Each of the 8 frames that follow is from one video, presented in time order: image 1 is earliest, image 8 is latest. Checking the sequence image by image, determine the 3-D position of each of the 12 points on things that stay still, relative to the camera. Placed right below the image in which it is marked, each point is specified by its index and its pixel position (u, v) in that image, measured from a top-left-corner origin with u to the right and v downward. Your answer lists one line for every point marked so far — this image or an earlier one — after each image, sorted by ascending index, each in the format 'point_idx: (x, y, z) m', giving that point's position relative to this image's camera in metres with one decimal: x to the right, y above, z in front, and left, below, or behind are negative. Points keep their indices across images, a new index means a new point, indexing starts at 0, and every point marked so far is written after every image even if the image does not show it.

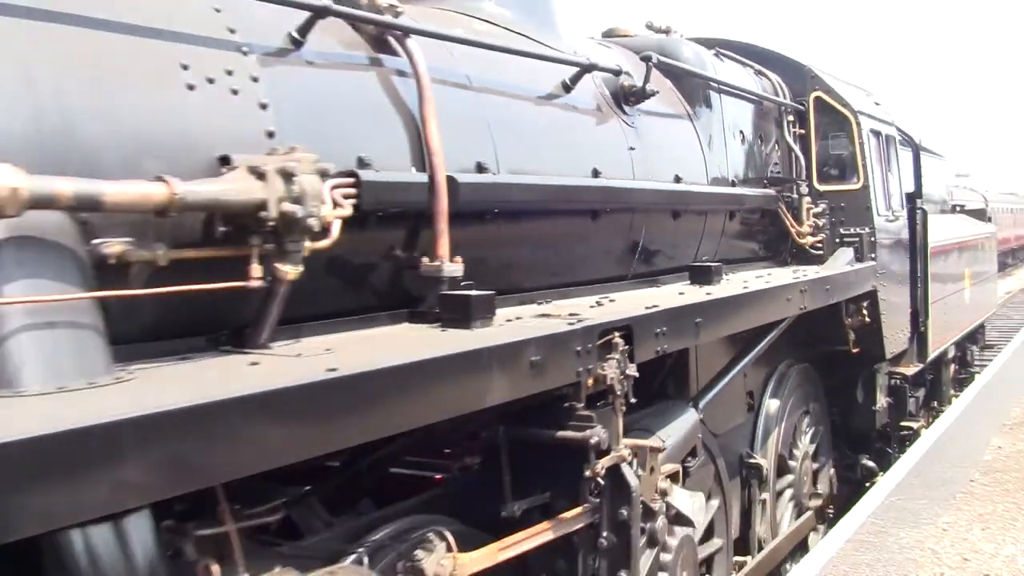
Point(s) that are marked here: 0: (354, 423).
0: (-0.3, -0.3, +2.1) m
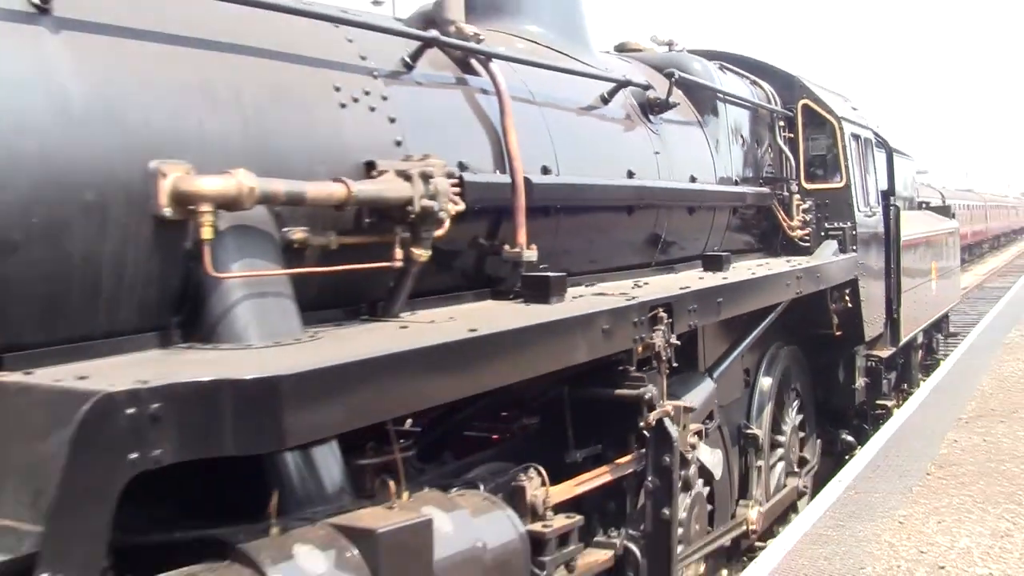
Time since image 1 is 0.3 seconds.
0: (-0.1, -0.2, +2.6) m
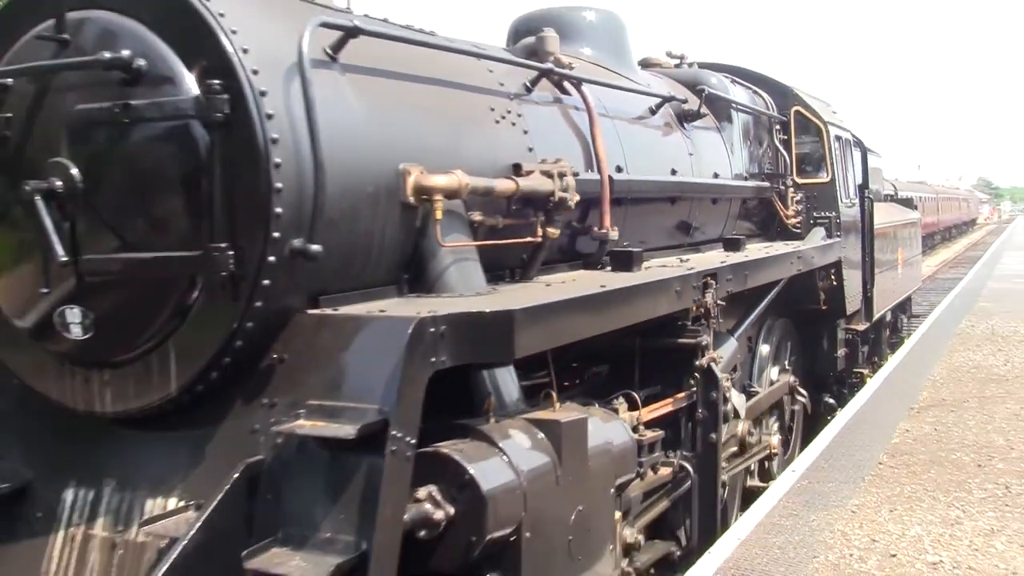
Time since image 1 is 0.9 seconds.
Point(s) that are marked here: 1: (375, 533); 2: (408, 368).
0: (+0.3, -0.1, +3.5) m
1: (-0.4, -0.6, +2.5) m
2: (-0.3, -0.2, +2.6) m
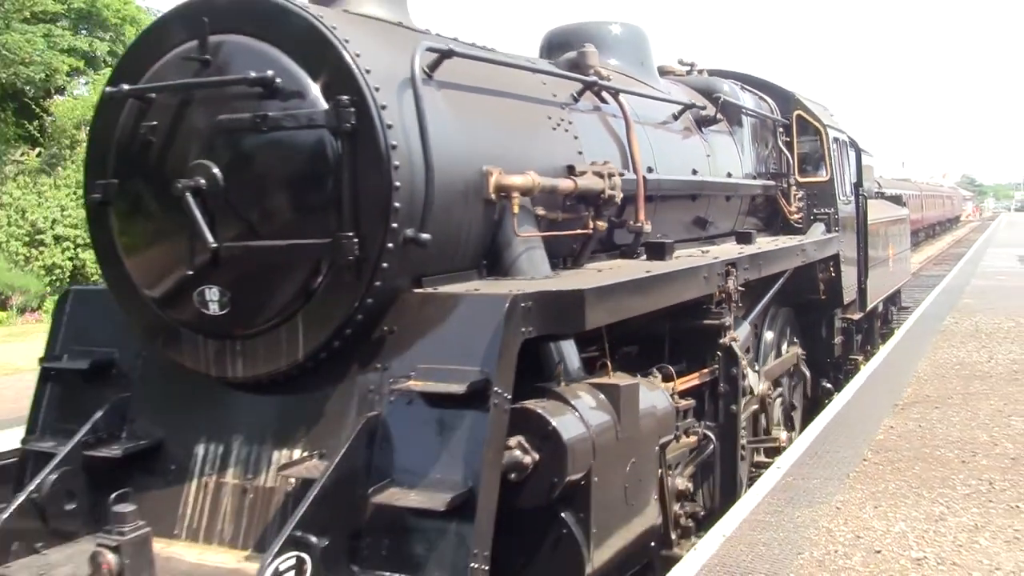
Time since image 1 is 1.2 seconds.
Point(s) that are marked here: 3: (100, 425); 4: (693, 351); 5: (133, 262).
0: (+0.6, 0.0, +4.0) m
1: (-0.1, -0.6, +3.0) m
2: (0.0, -0.1, +3.1) m
3: (-1.5, -0.5, +3.6) m
4: (+1.0, -0.3, +5.1) m
5: (-1.4, +0.1, +3.5) m
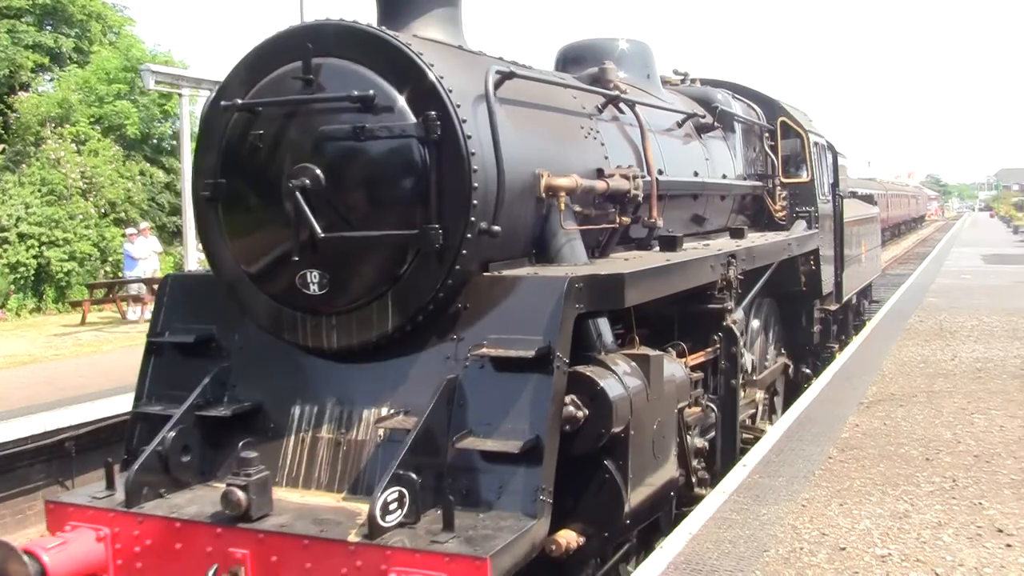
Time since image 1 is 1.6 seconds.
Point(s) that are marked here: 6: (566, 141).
0: (+0.8, 0.0, +4.7) m
1: (+0.1, -0.5, +3.6) m
2: (+0.2, -0.1, +3.7) m
3: (-1.3, -0.4, +4.2) m
4: (+1.1, -0.3, +5.8) m
5: (-1.2, +0.2, +4.1) m
6: (+0.2, +0.7, +4.5) m
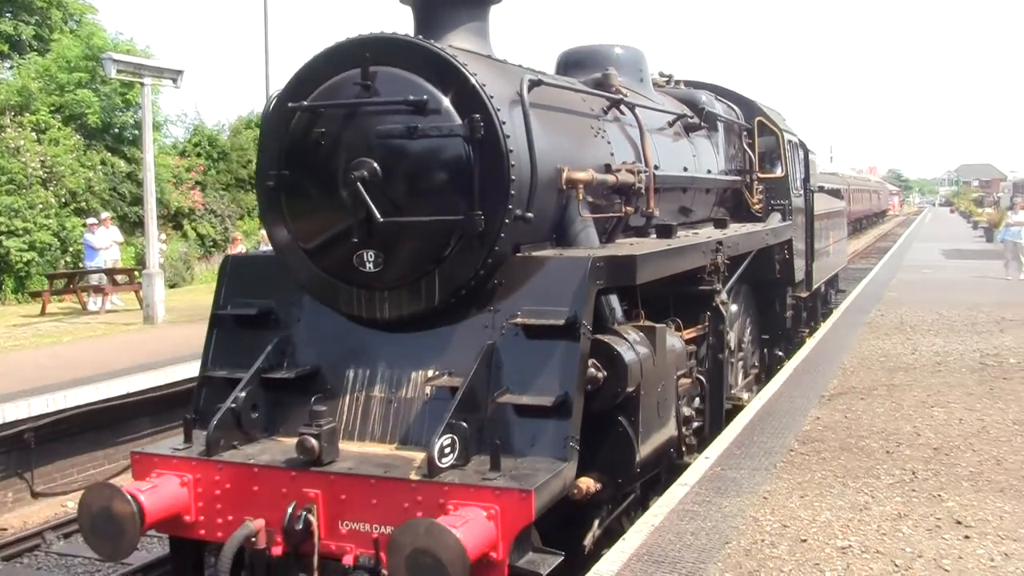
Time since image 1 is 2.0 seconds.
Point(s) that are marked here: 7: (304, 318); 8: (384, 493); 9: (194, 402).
0: (+0.9, +0.1, +5.3) m
1: (+0.3, -0.4, +4.3) m
2: (+0.4, 0.0, +4.4) m
3: (-1.2, -0.3, +4.7) m
4: (+1.2, -0.2, +6.5) m
5: (-1.1, +0.3, +4.7) m
6: (+0.4, +0.8, +5.1) m
7: (-1.1, -0.2, +4.8) m
8: (-0.5, -0.9, +4.0) m
9: (-1.6, -0.6, +4.8) m
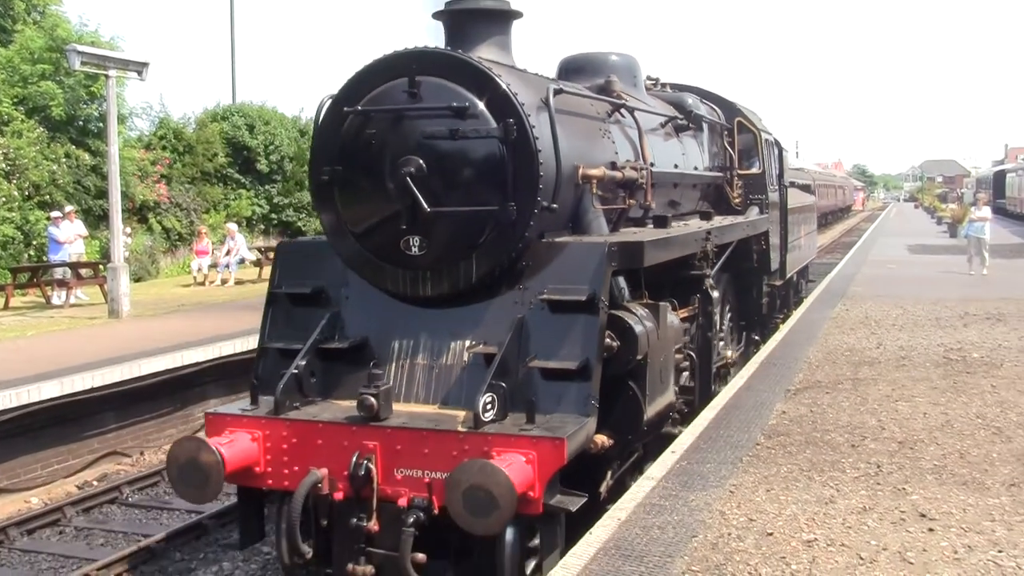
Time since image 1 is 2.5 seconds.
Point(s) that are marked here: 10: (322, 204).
0: (+1.0, +0.2, +6.1) m
1: (+0.4, -0.3, +5.0) m
2: (+0.5, +0.1, +5.1) m
3: (-1.1, -0.2, +5.4) m
4: (+1.3, 0.0, +7.2) m
5: (-0.9, +0.4, +5.4) m
6: (+0.5, +0.9, +5.8) m
7: (-0.9, 0.0, +5.5) m
8: (-0.4, -0.8, +4.6) m
9: (-1.5, -0.5, +5.4) m
10: (-1.1, +0.5, +5.4) m
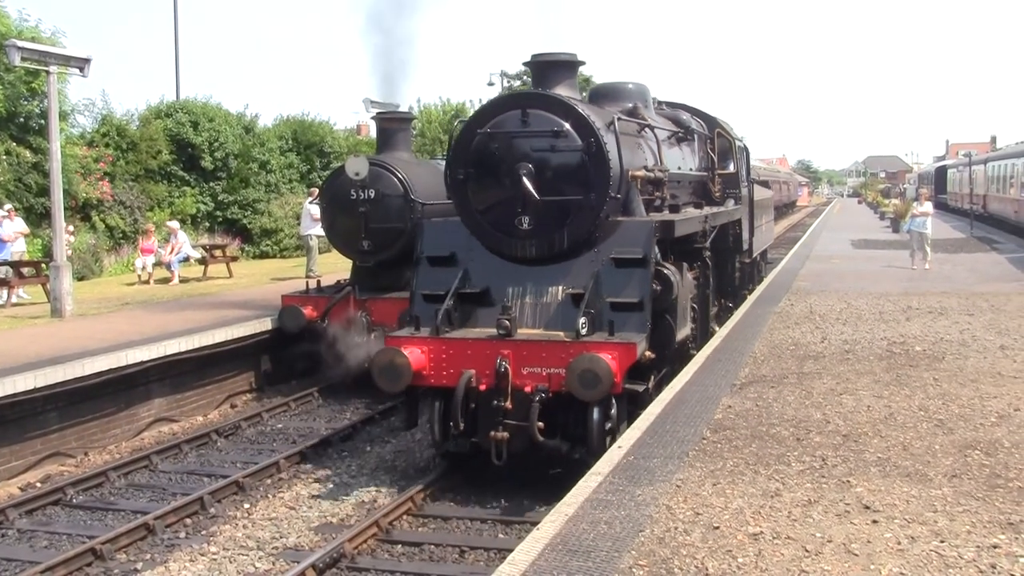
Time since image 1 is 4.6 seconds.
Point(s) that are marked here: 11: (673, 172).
0: (+1.6, +0.5, +8.6) m
1: (+1.1, 0.0, +7.5) m
2: (+1.1, +0.4, +7.6) m
3: (-0.4, +0.1, +7.9) m
4: (+1.8, +0.3, +9.8) m
5: (-0.3, +0.7, +7.9) m
6: (+1.1, +1.2, +8.4) m
7: (-0.3, +0.2, +8.0) m
8: (+0.3, -0.5, +7.2) m
9: (-0.8, -0.2, +7.9) m
10: (-0.5, +0.8, +7.9) m
11: (+1.7, +1.3, +10.2) m
